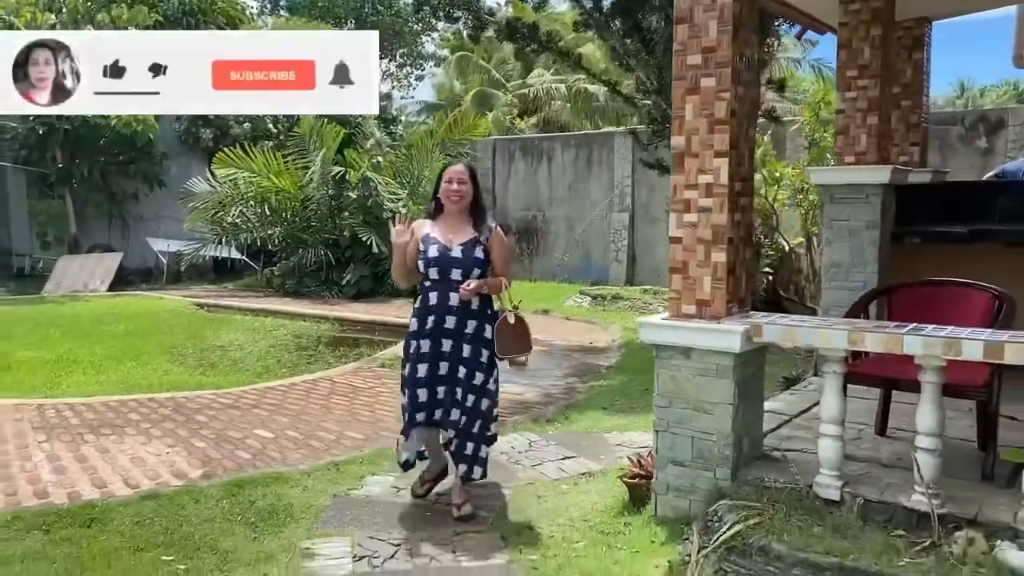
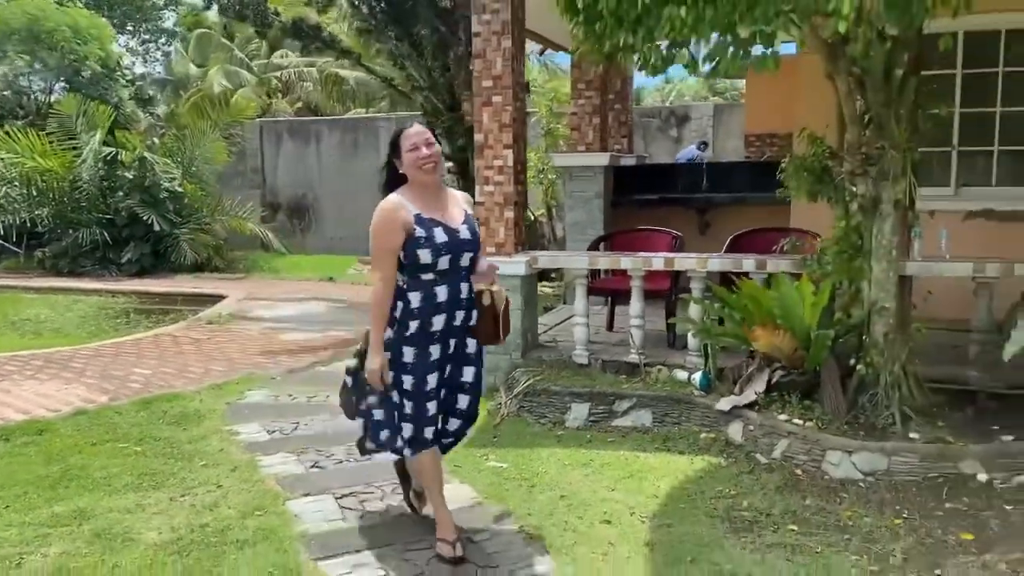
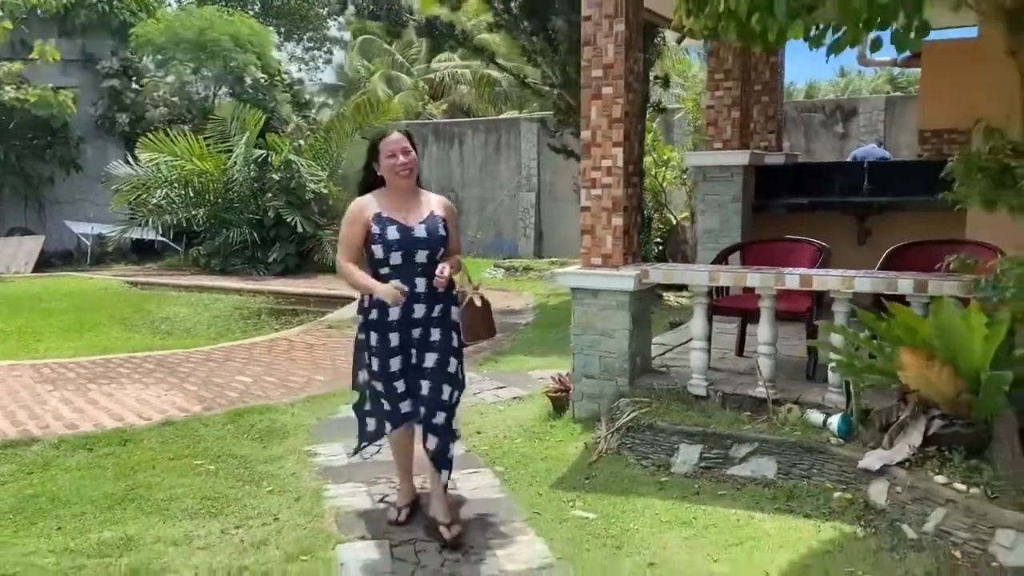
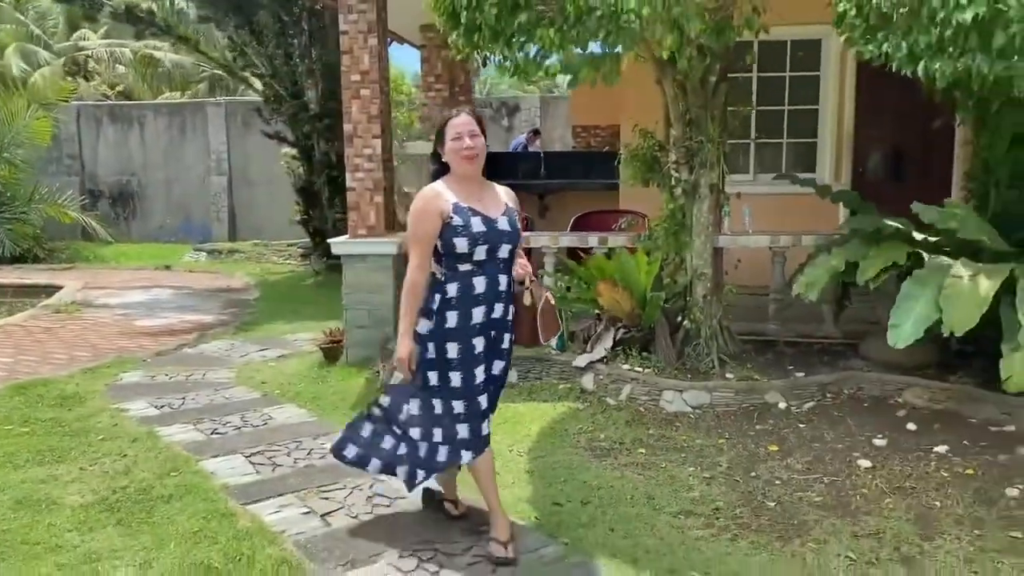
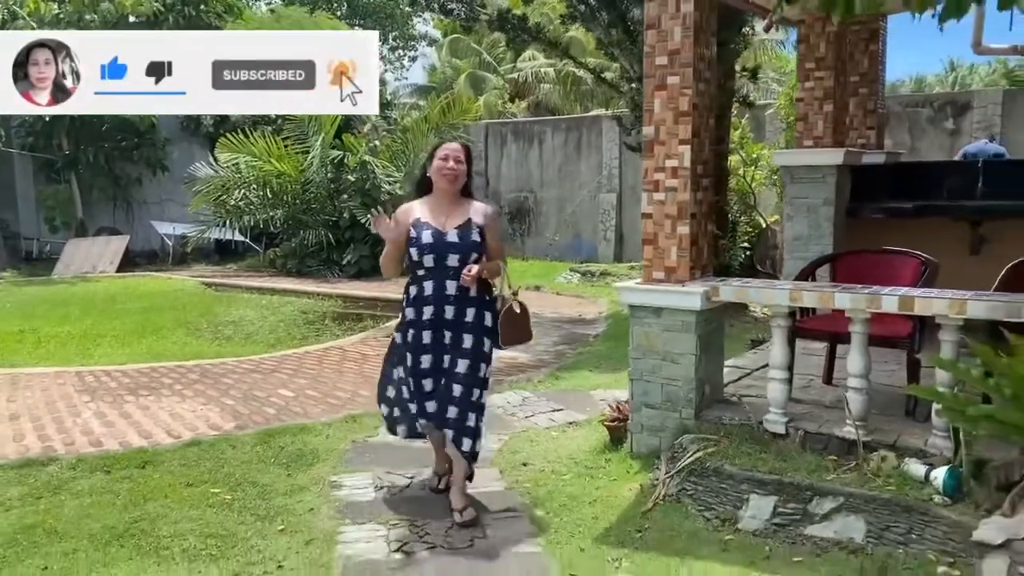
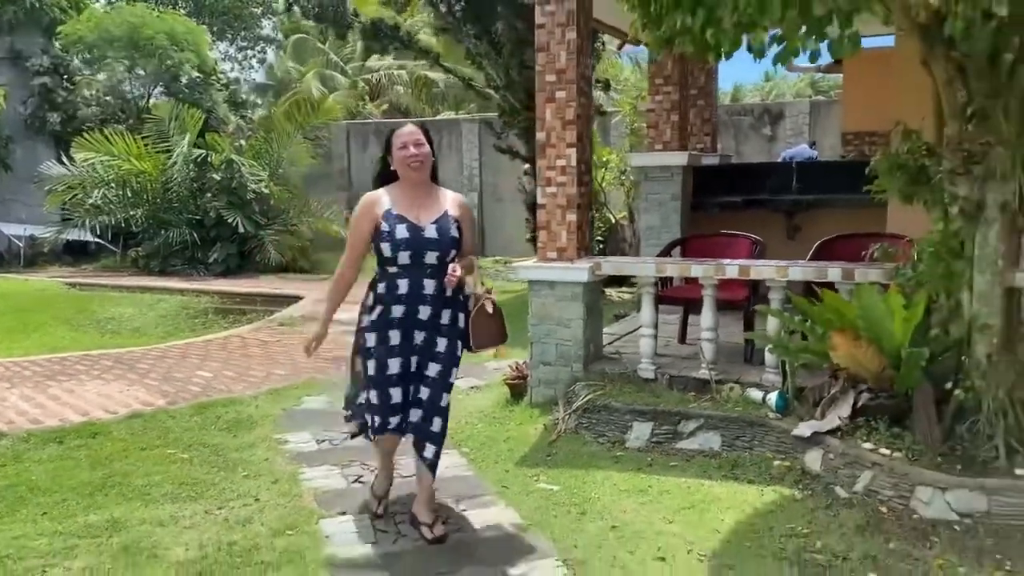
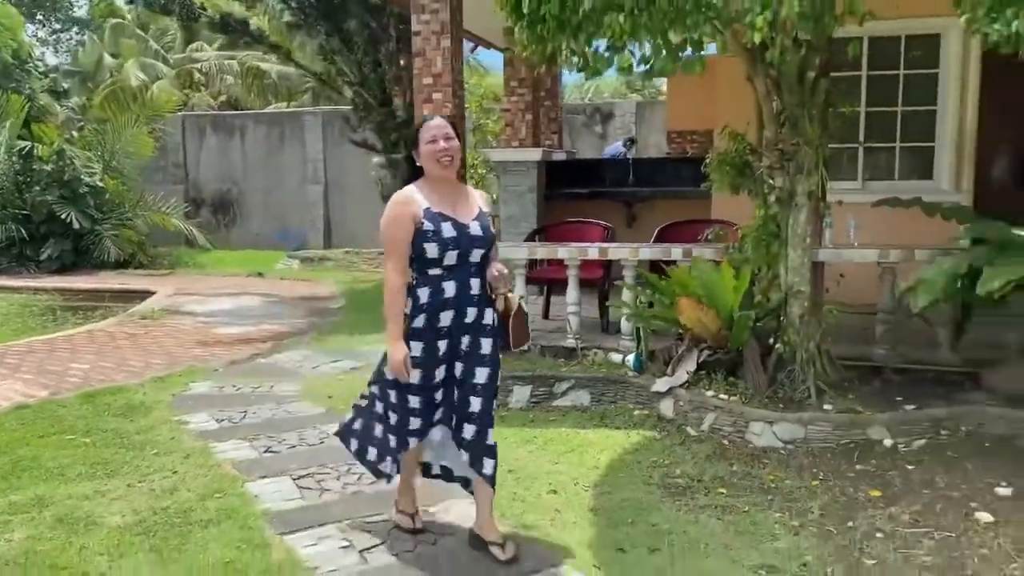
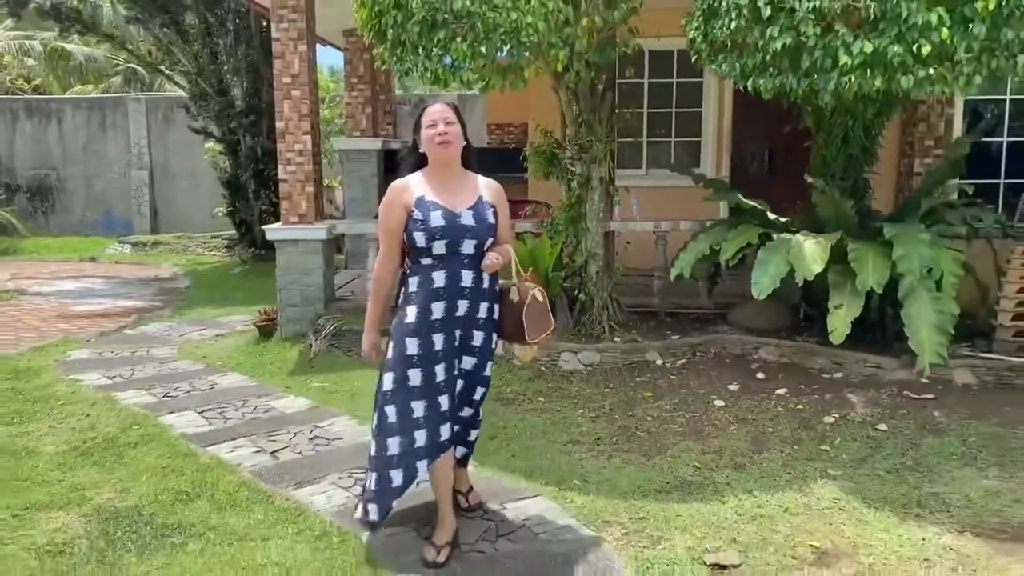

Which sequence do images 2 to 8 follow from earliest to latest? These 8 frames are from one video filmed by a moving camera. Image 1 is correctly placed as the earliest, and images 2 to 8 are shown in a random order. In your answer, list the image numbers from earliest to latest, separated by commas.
5, 3, 6, 2, 7, 4, 8
